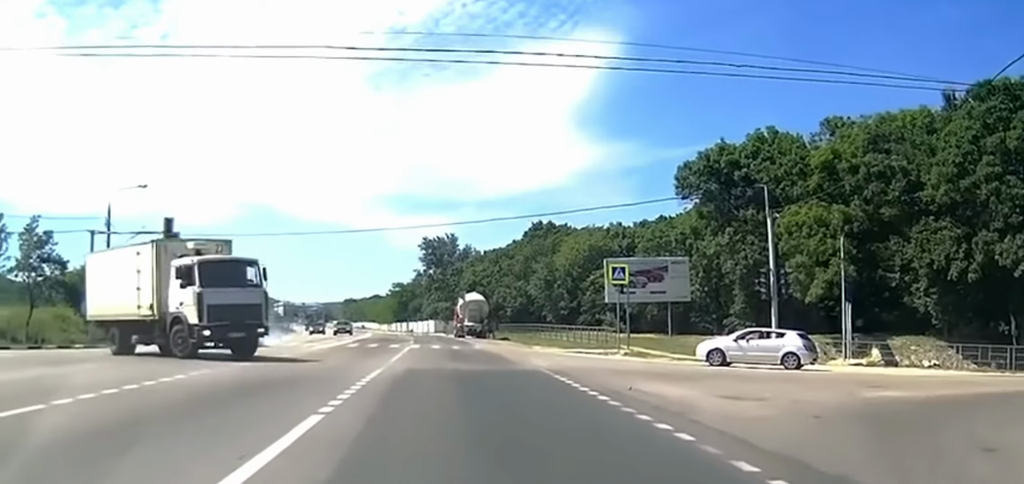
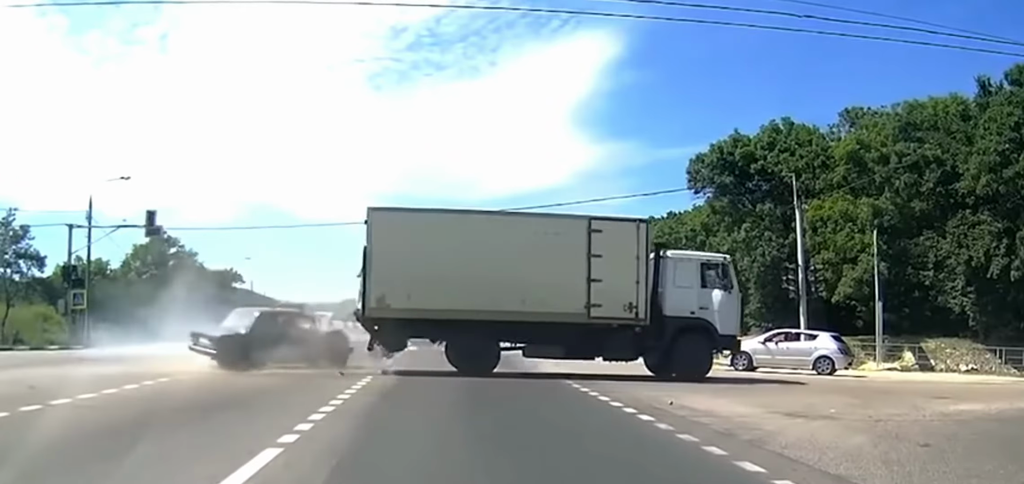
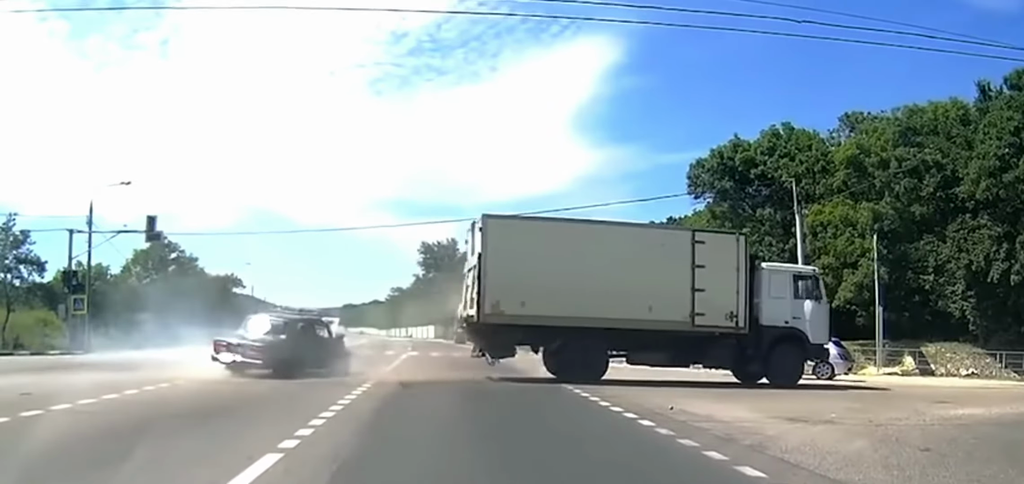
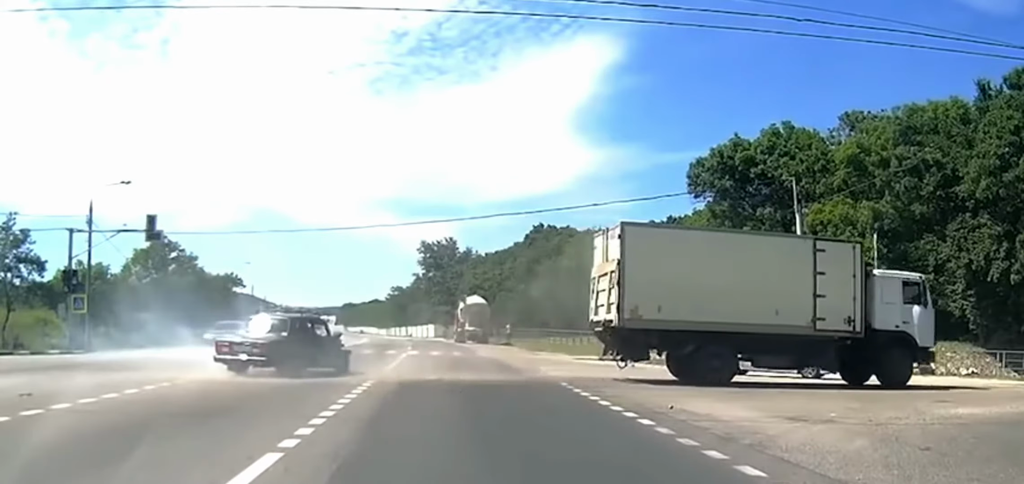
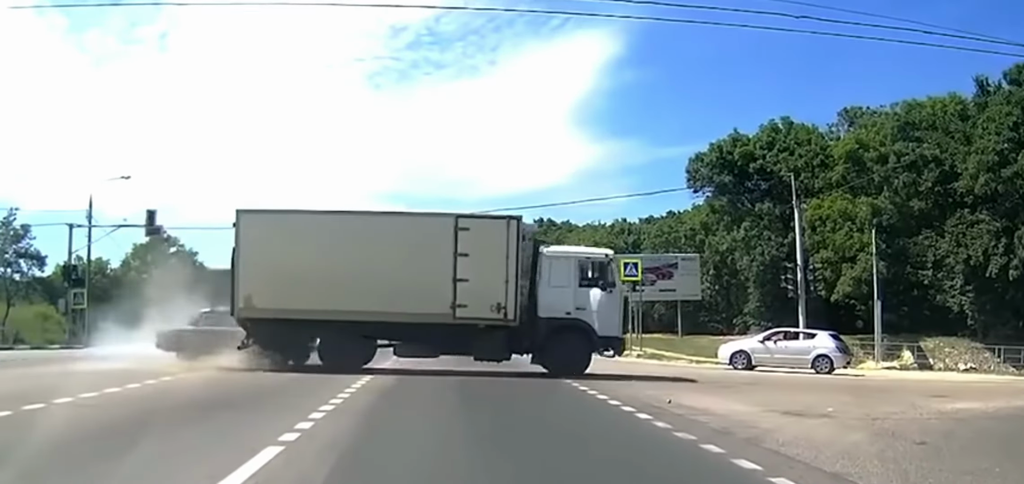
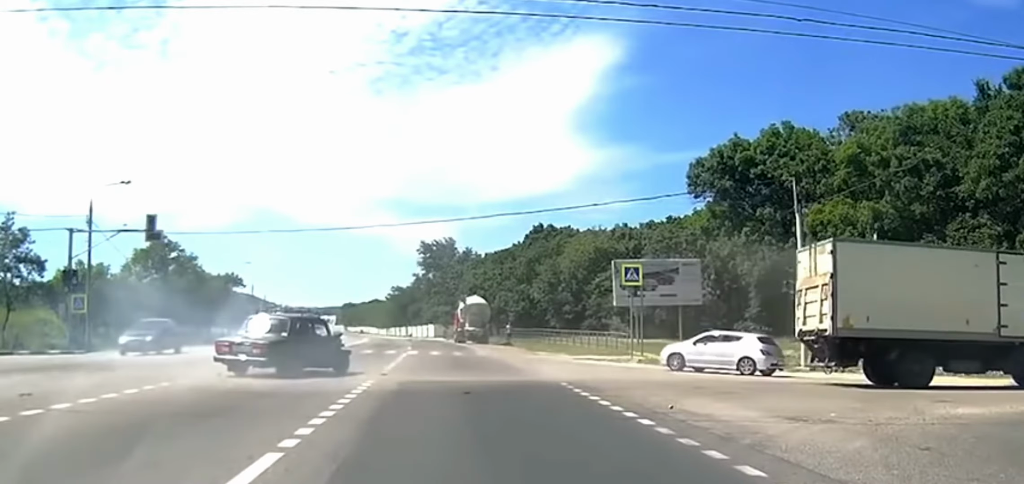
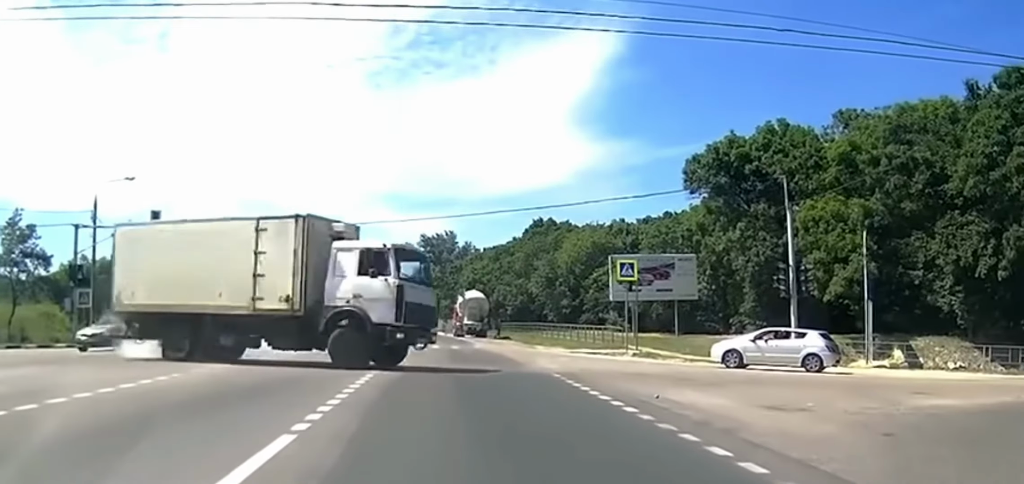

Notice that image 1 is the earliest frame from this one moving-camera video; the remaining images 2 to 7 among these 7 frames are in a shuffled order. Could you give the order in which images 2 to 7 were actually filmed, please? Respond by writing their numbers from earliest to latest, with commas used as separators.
7, 5, 2, 3, 4, 6
